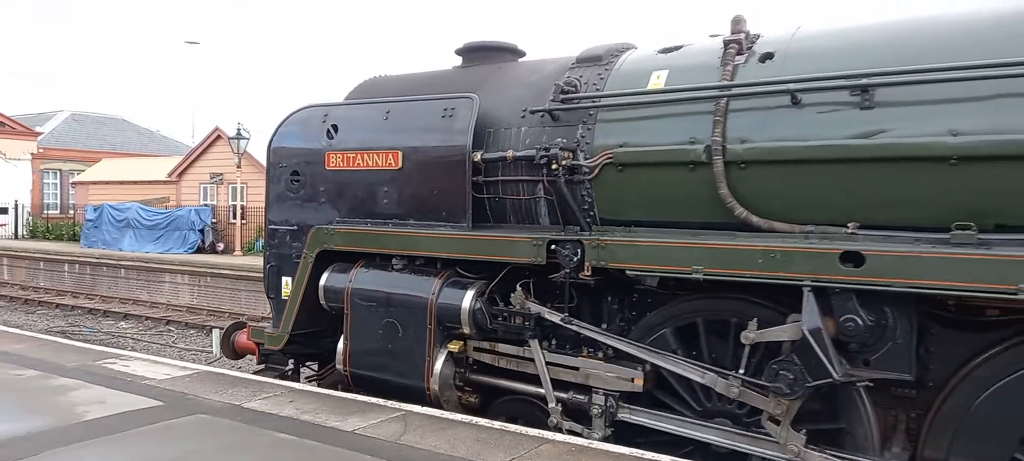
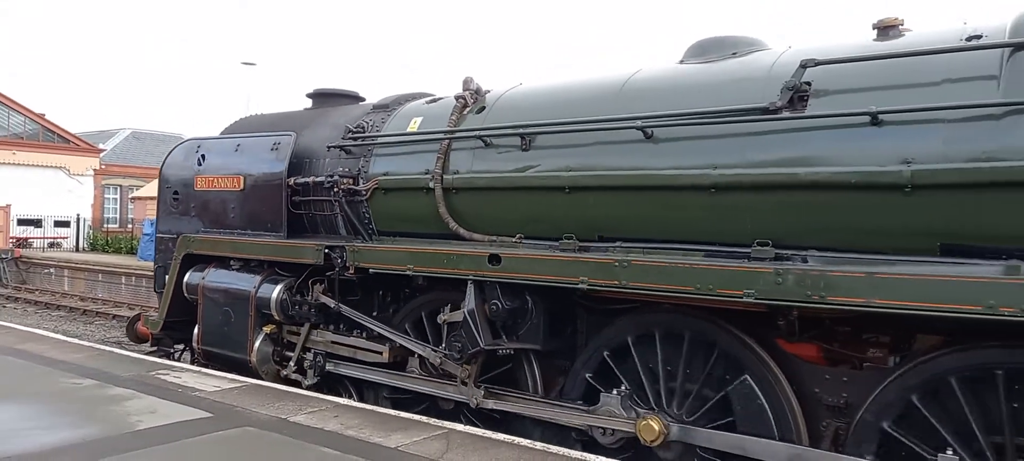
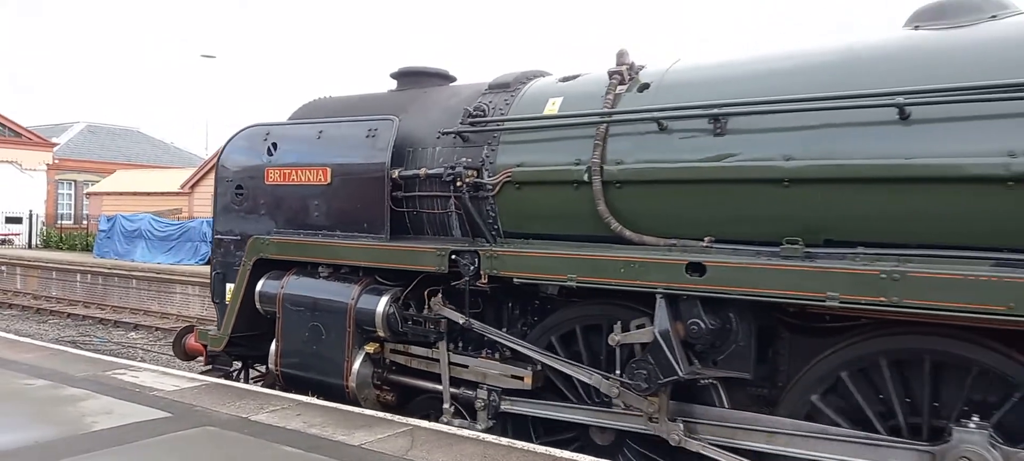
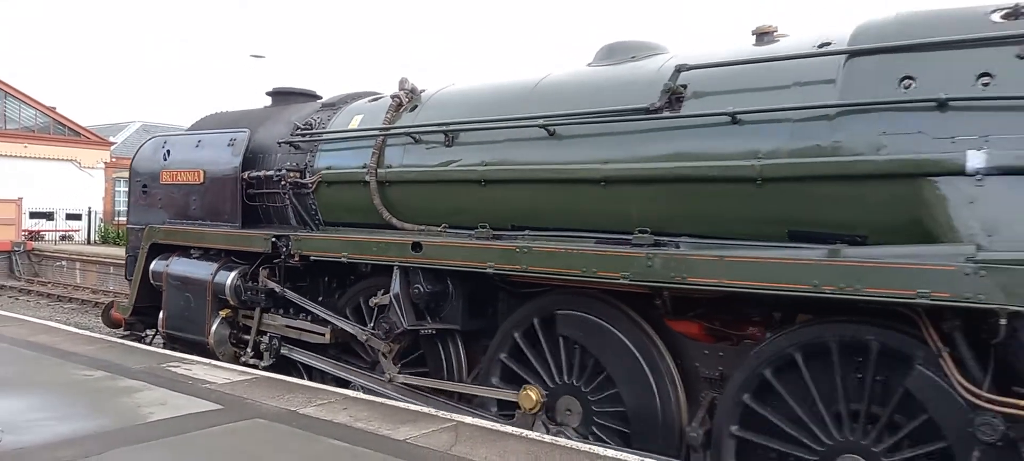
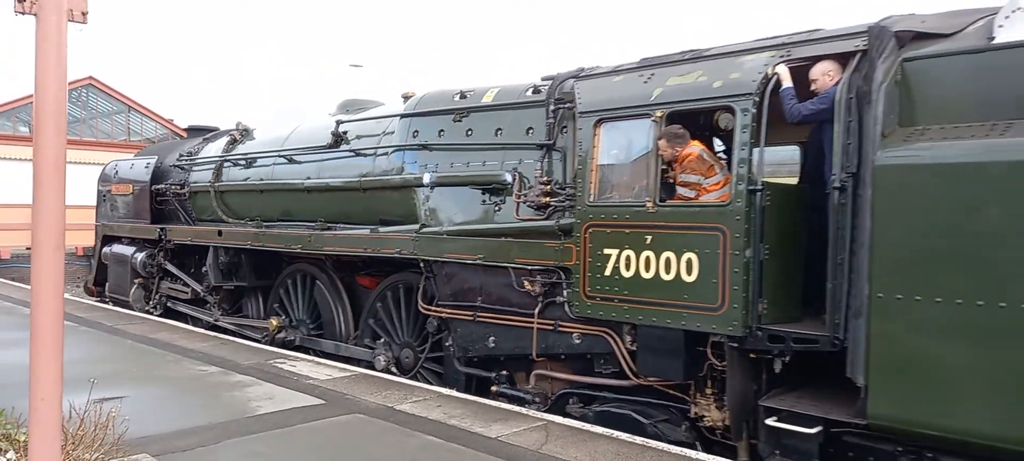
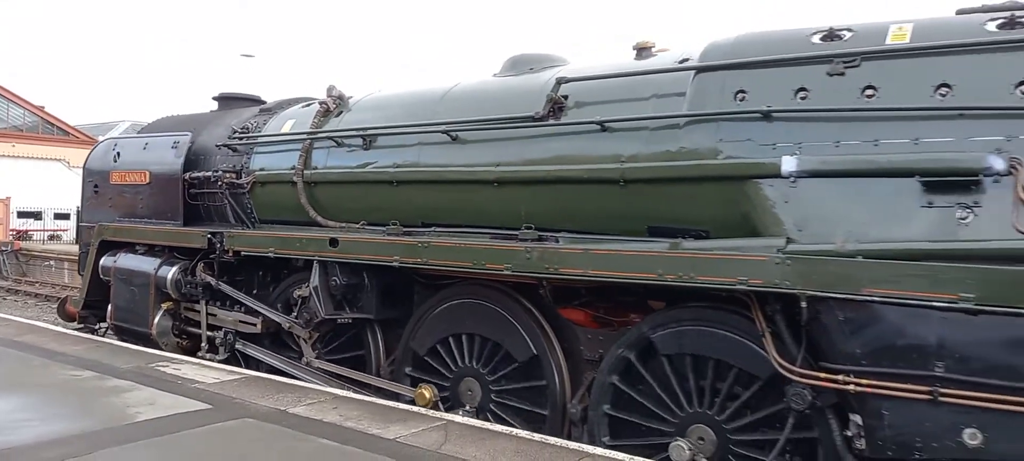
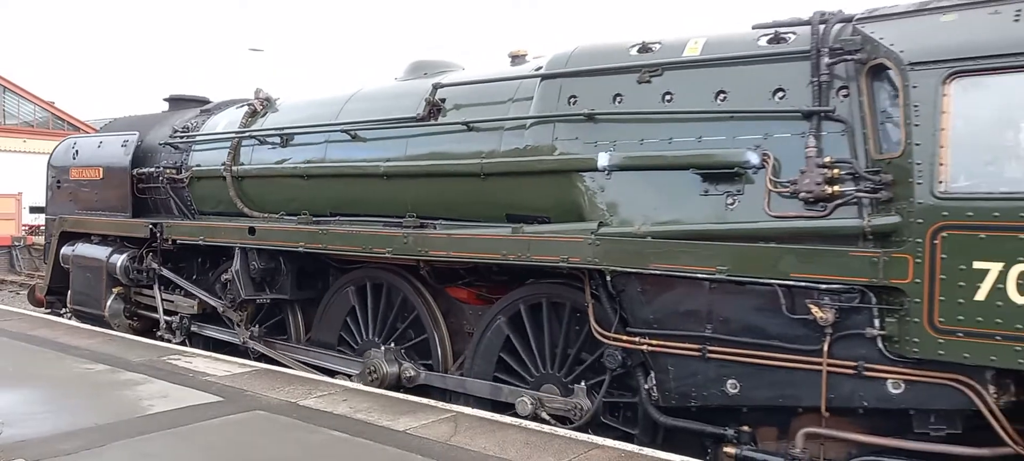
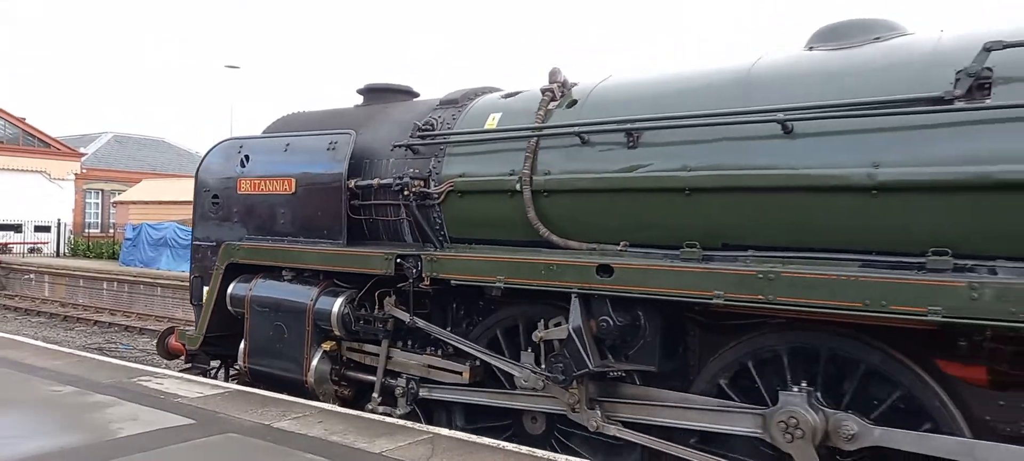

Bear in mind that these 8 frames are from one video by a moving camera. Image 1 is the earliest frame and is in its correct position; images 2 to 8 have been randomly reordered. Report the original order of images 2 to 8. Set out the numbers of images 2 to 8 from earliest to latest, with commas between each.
3, 8, 2, 4, 6, 7, 5
